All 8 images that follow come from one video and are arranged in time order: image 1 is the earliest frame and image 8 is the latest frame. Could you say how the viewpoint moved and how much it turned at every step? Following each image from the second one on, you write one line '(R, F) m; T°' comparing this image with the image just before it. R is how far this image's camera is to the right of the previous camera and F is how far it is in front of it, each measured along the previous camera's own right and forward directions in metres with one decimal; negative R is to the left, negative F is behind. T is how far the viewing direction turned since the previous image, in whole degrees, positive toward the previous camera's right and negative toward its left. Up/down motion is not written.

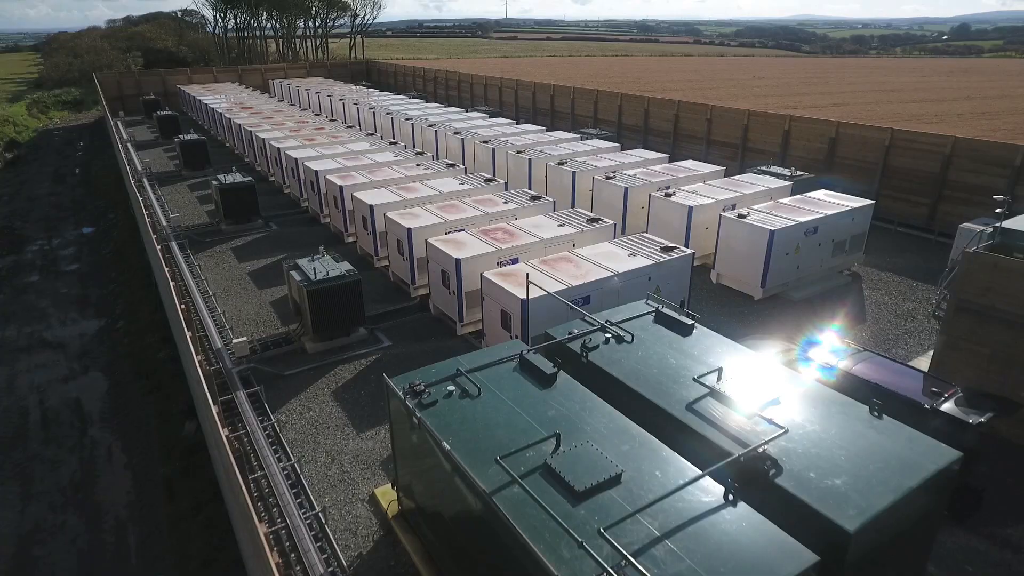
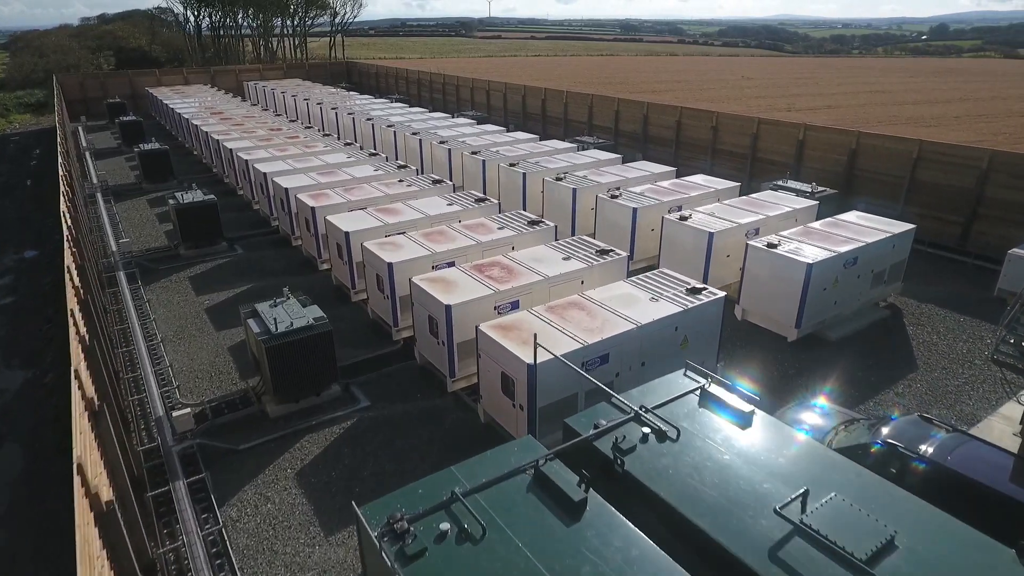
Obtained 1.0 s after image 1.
(-0.3, +2.0) m; +1°
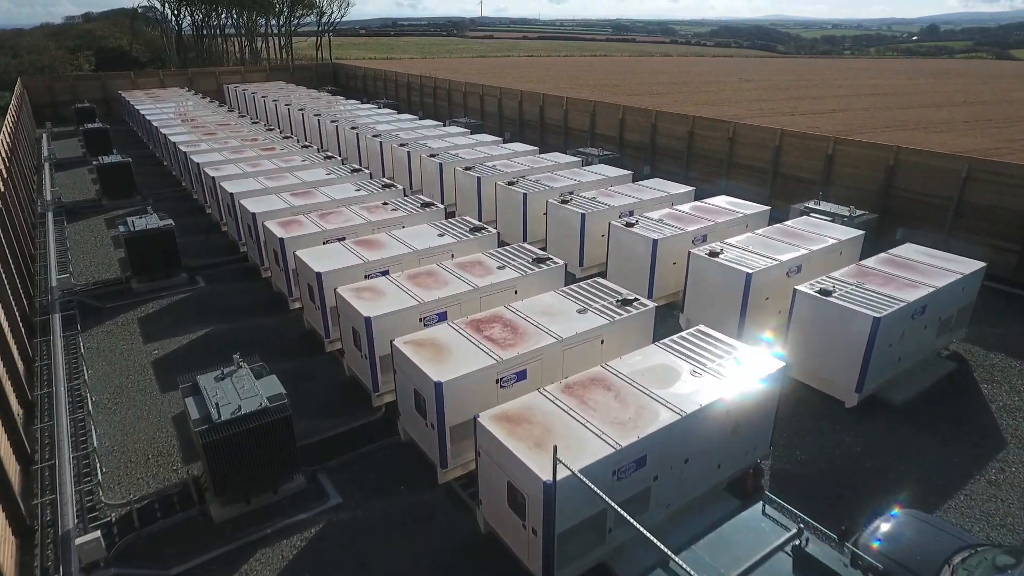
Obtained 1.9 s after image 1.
(-0.2, +2.2) m; +1°
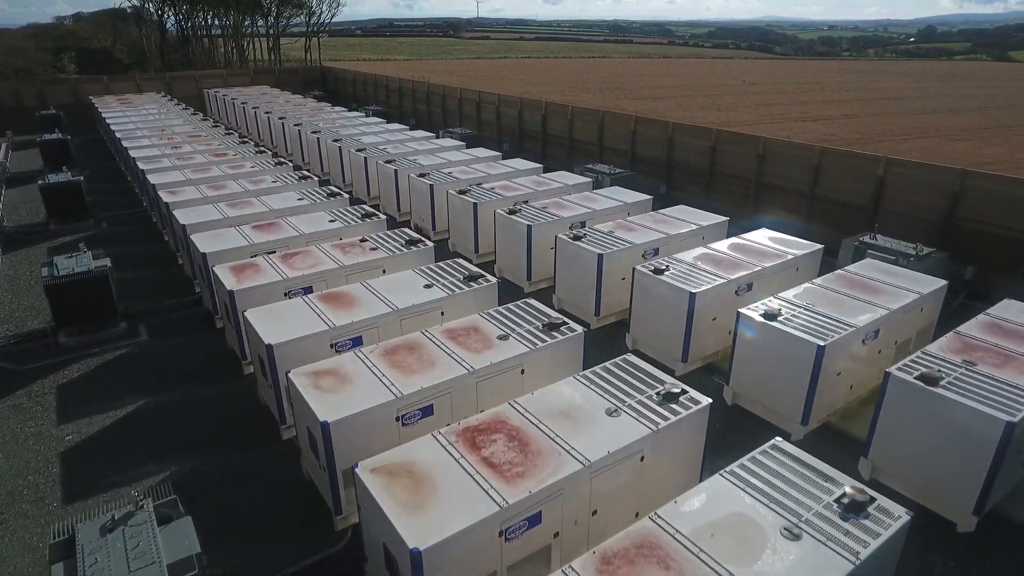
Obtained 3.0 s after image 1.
(-0.1, +2.7) m; 0°
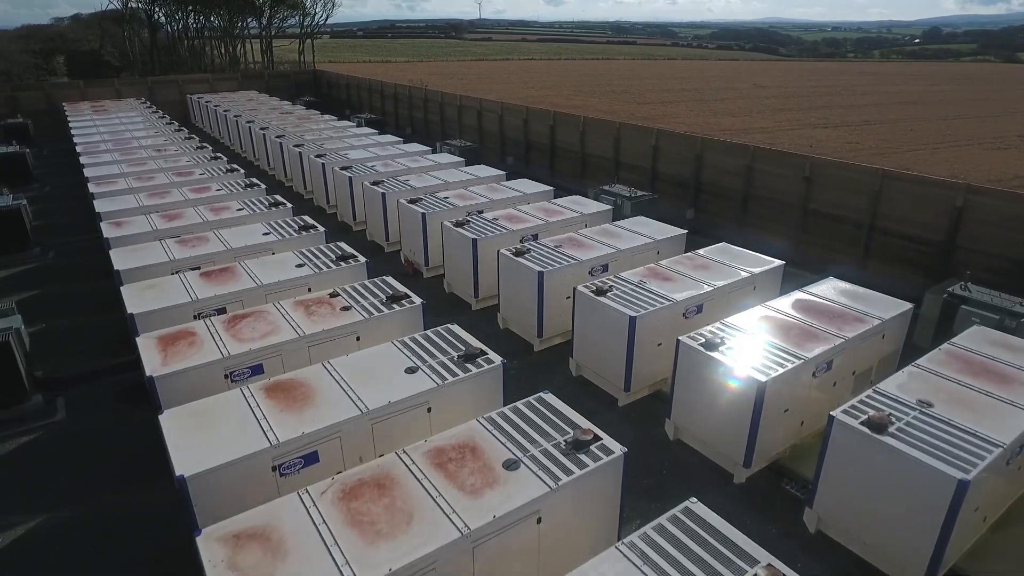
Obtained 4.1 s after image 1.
(-0.1, +2.8) m; 0°
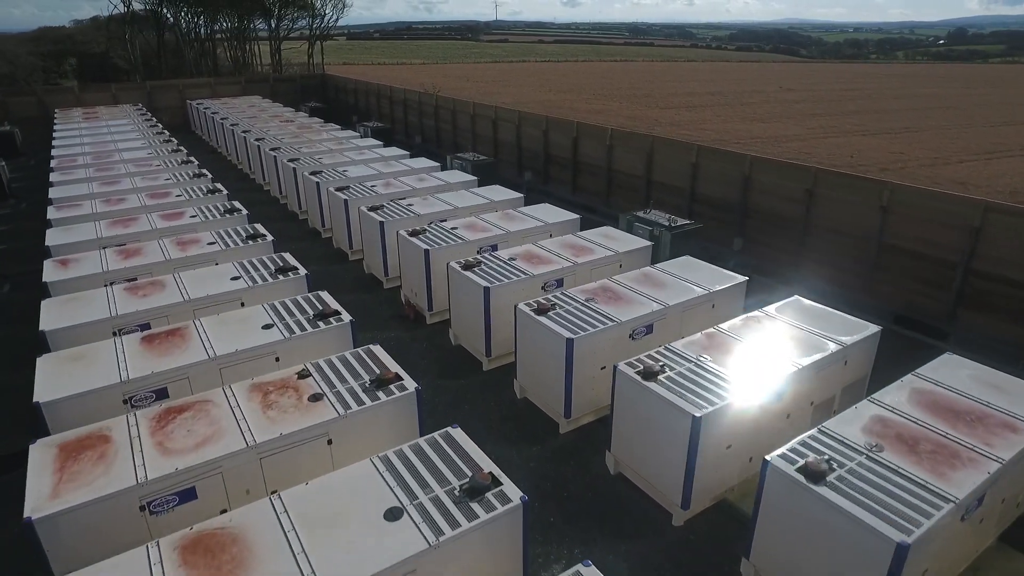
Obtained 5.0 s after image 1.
(-0.1, +2.6) m; -1°
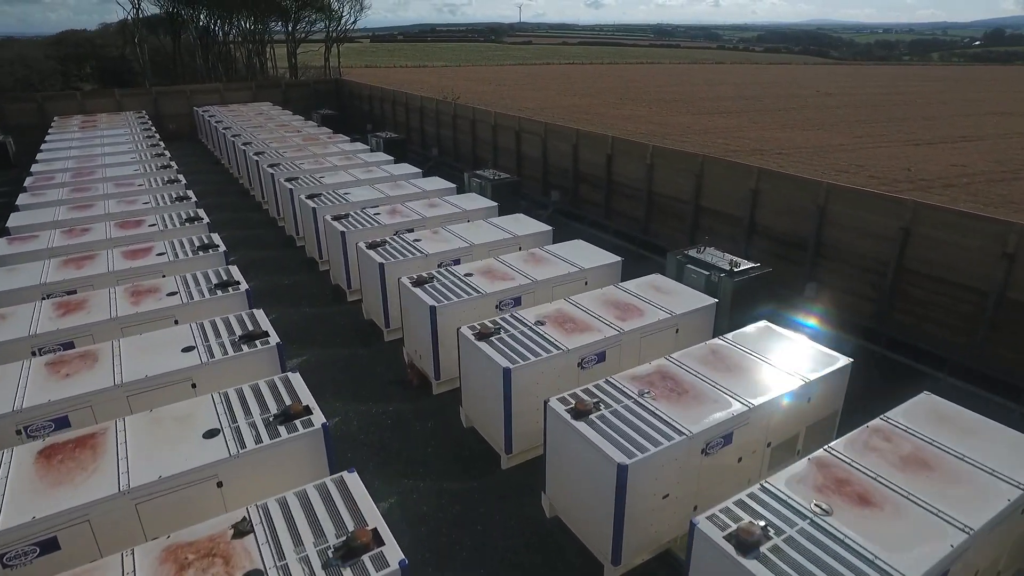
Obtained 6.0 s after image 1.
(-0.1, +2.7) m; -2°
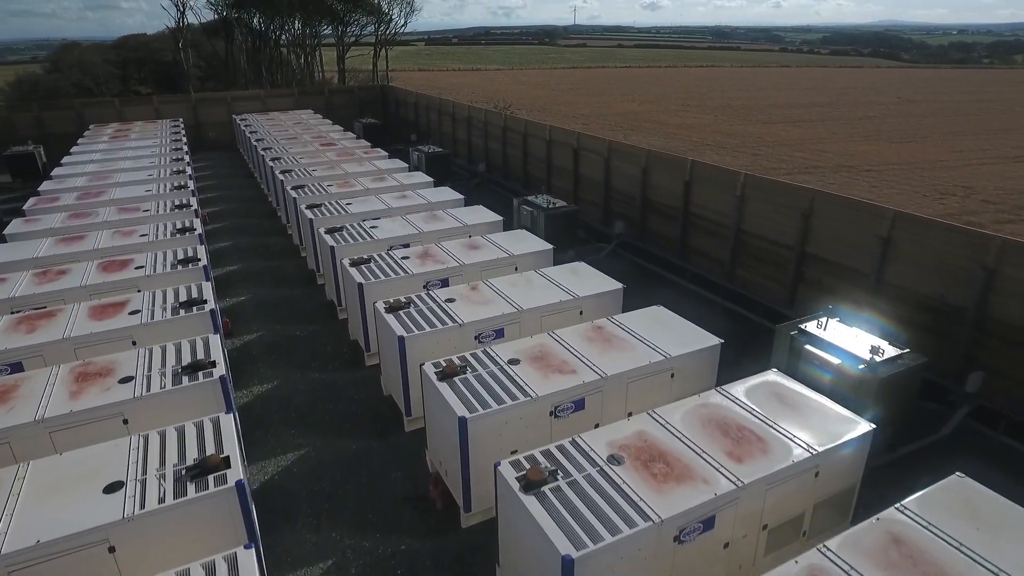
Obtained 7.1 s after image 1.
(-0.2, +3.1) m; -4°
